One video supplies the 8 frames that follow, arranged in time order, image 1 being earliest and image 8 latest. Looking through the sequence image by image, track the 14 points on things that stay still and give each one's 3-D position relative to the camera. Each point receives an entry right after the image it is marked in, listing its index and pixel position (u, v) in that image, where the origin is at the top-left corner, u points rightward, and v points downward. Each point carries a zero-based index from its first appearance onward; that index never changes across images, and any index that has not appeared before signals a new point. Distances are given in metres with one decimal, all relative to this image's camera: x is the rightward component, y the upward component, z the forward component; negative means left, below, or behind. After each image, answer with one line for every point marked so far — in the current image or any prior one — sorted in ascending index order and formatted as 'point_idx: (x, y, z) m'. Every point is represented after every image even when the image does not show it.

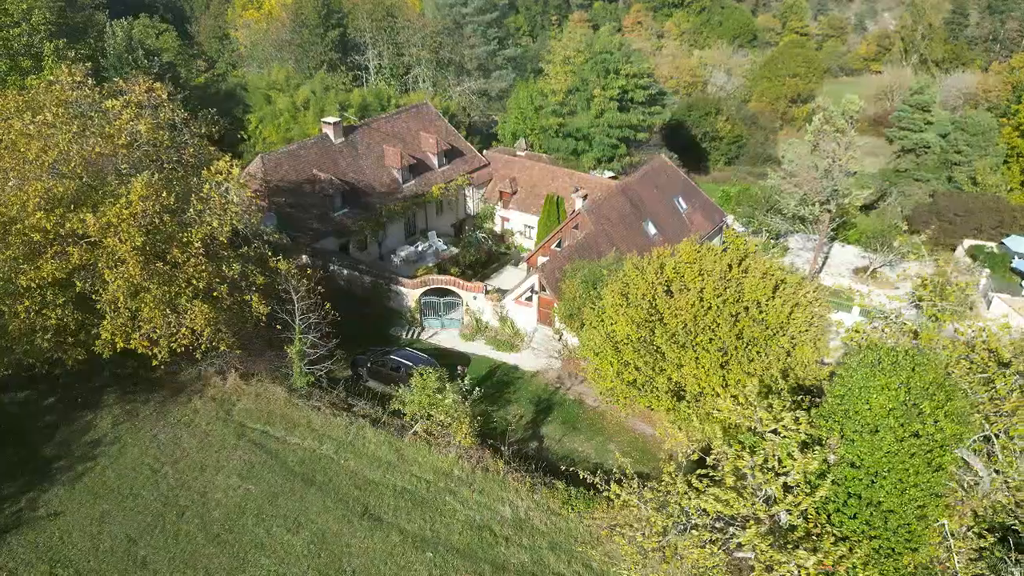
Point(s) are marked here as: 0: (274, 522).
0: (-5.3, -5.2, +16.6) m
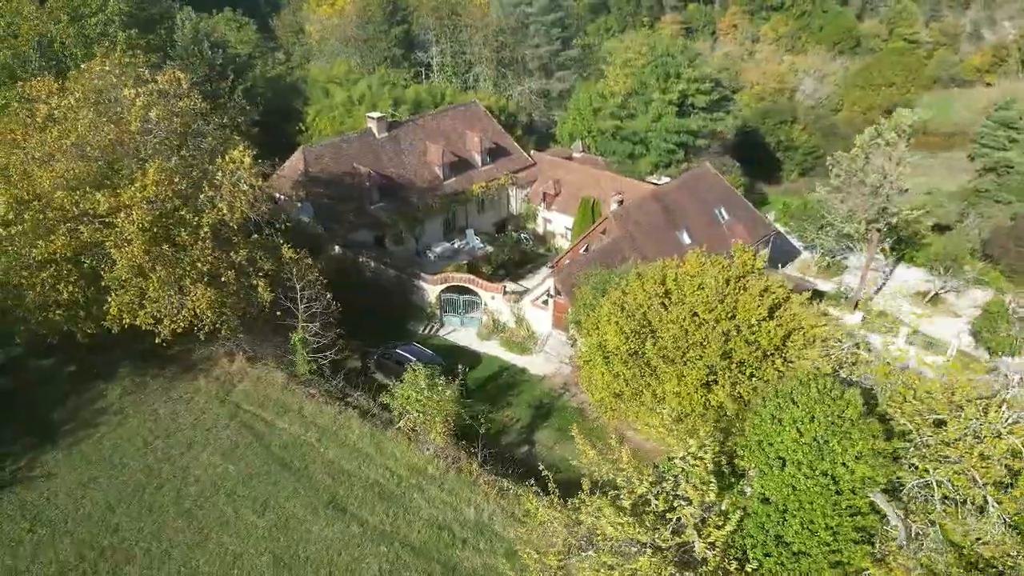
0: (-6.2, -5.0, +17.1) m
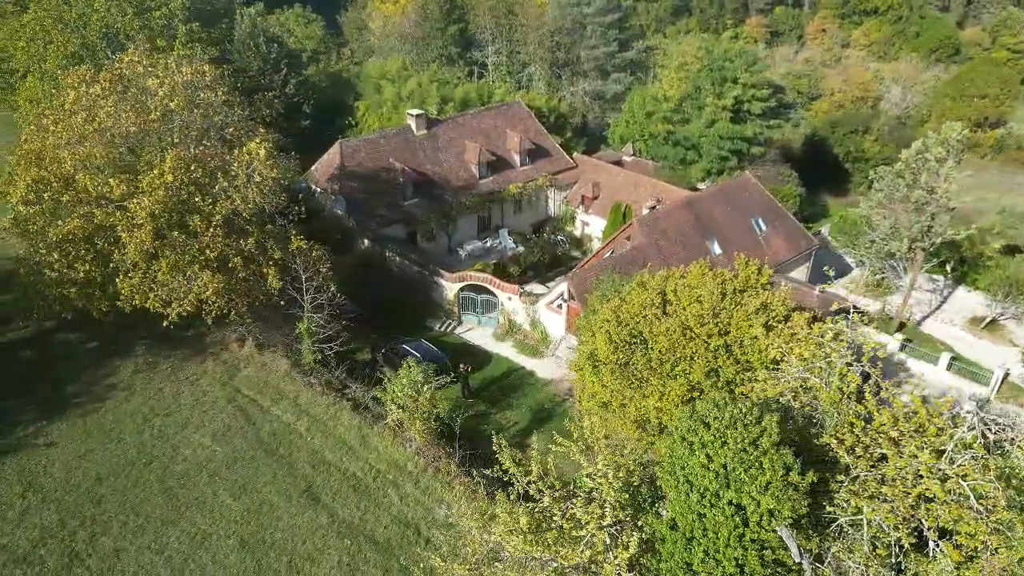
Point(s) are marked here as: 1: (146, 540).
0: (-6.8, -4.7, +17.6) m
1: (-7.9, -5.4, +16.0) m
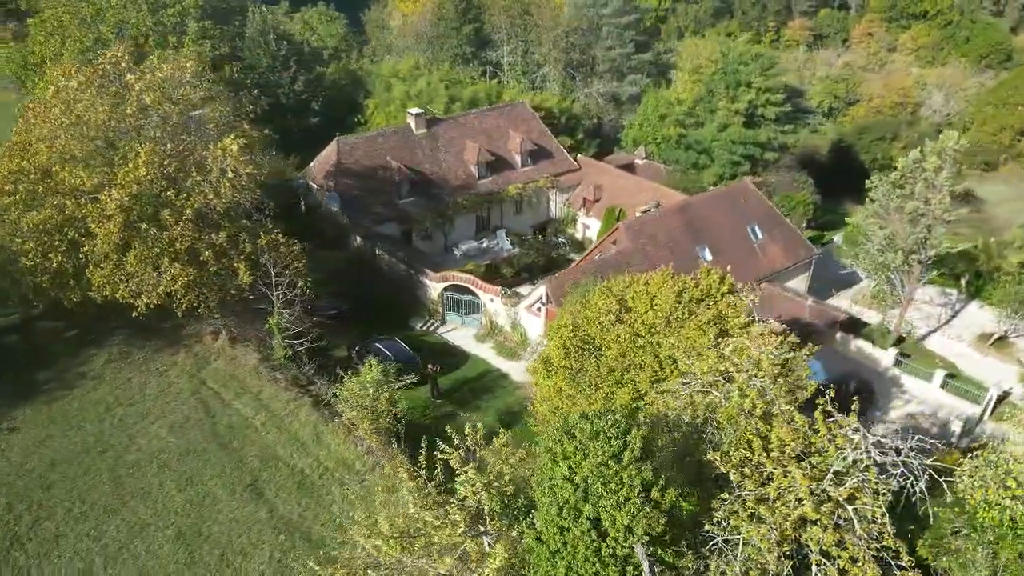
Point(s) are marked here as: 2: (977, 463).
0: (-8.2, -4.5, +17.9) m
1: (-9.3, -5.2, +16.3) m
2: (+9.2, -3.5, +14.9) m
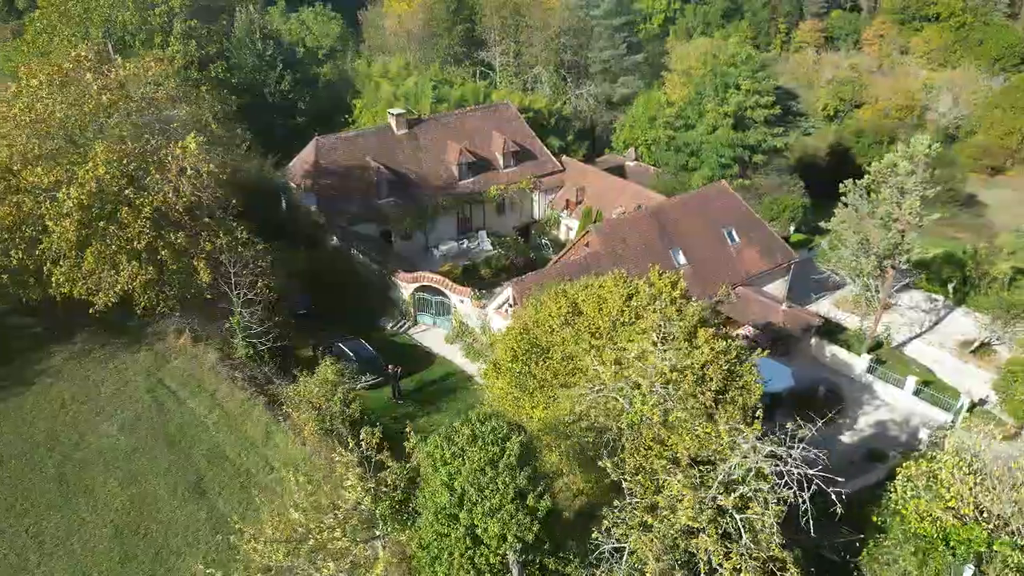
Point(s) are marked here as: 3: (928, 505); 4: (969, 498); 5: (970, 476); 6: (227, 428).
0: (-9.5, -4.5, +17.9) m
1: (-10.7, -5.2, +16.4) m
2: (+7.8, -3.7, +14.6) m
3: (+7.7, -4.0, +13.9) m
4: (+8.2, -3.8, +13.4) m
5: (+8.3, -3.4, +13.6) m
6: (-7.6, -3.7, +19.8) m
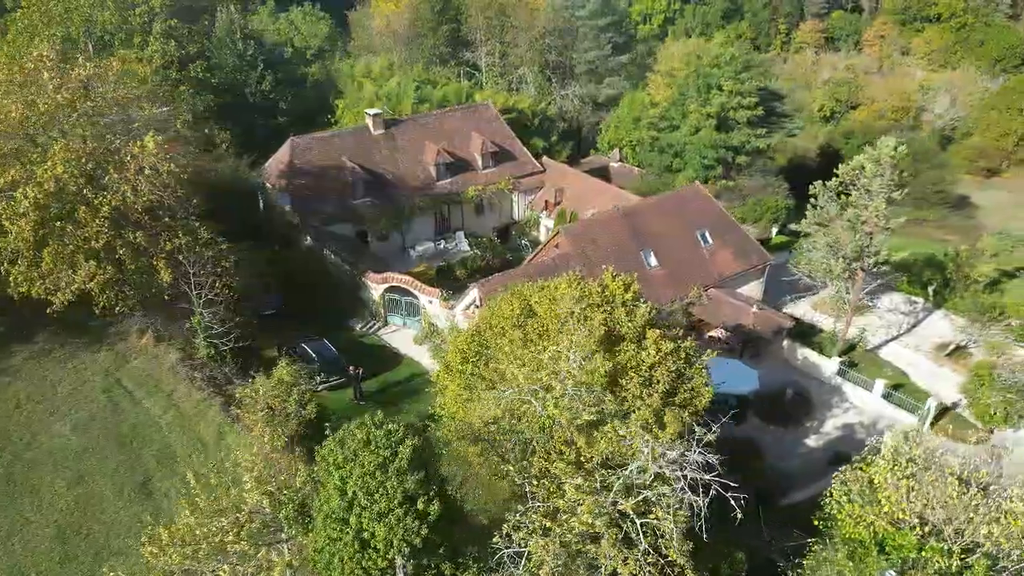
0: (-10.8, -4.5, +17.9) m
1: (-11.9, -5.2, +16.4) m
2: (+6.5, -3.7, +14.5) m
3: (+6.4, -4.1, +13.8) m
4: (+6.9, -3.8, +13.3) m
5: (+7.0, -3.5, +13.5) m
6: (-8.8, -3.7, +19.8) m
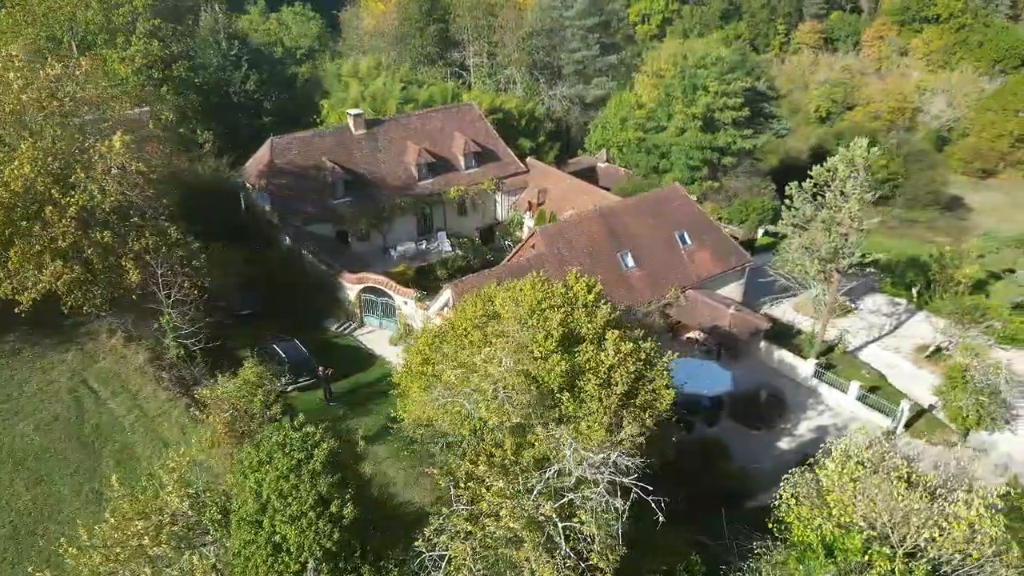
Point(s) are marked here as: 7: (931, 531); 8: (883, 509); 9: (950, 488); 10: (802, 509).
0: (-11.7, -4.5, +17.9) m
1: (-12.9, -5.2, +16.4) m
2: (+5.6, -3.8, +14.5) m
3: (+5.5, -4.1, +13.7) m
4: (+5.9, -3.9, +13.2) m
5: (+6.0, -3.5, +13.4) m
6: (-9.8, -3.7, +19.8) m
7: (+6.9, -4.0, +12.3) m
8: (+6.4, -3.8, +12.9) m
9: (+7.8, -3.6, +13.4) m
10: (+5.4, -4.1, +13.8) m
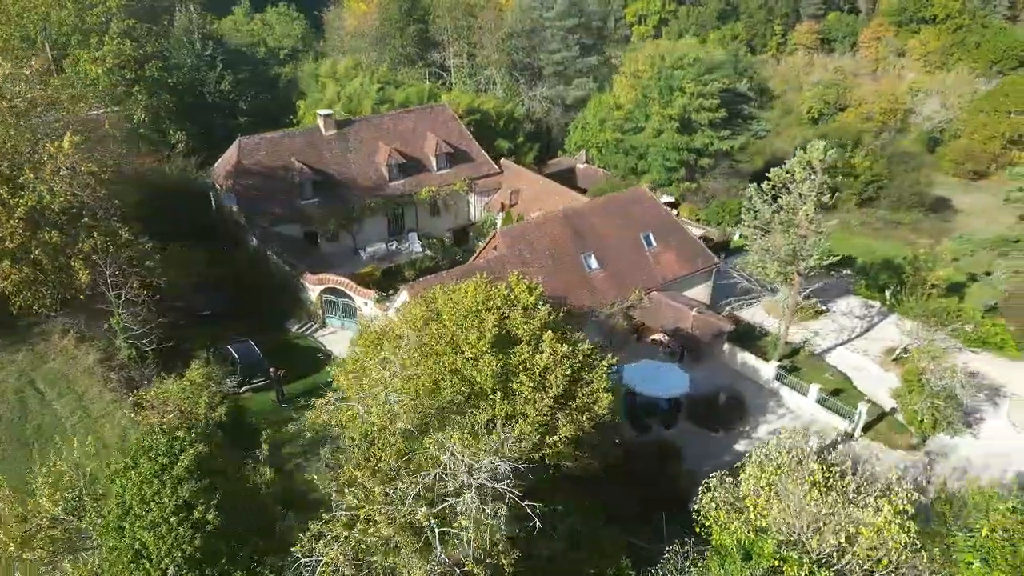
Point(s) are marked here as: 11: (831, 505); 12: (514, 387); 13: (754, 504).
0: (-13.2, -4.5, +17.9) m
1: (-14.4, -5.2, +16.4) m
2: (+4.0, -3.8, +14.4) m
3: (+3.9, -4.2, +13.6) m
4: (+4.4, -3.9, +13.1) m
5: (+4.5, -3.6, +13.3) m
6: (-11.3, -3.7, +19.7) m
7: (+5.4, -4.1, +12.2) m
8: (+4.9, -3.9, +12.8) m
9: (+6.3, -3.7, +13.3) m
10: (+3.8, -4.1, +13.7) m
11: (+5.4, -3.7, +12.7) m
12: (0.0, -2.2, +16.6) m
13: (+4.3, -3.9, +13.3) m
